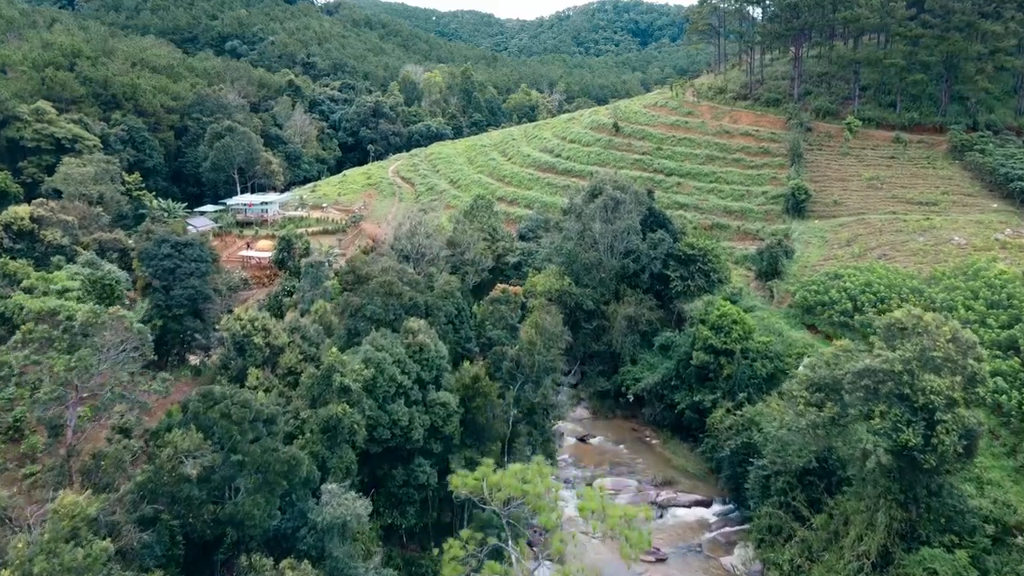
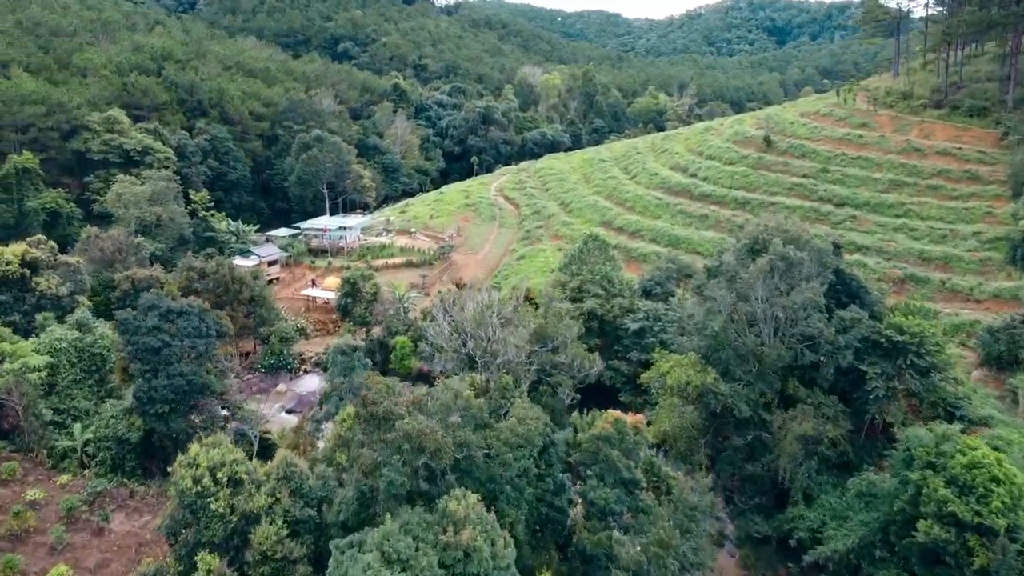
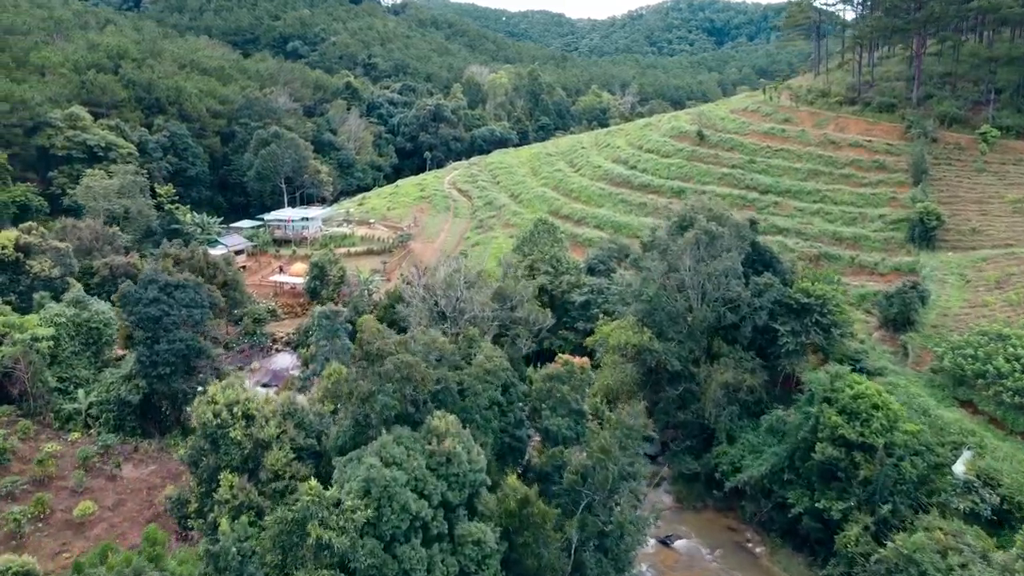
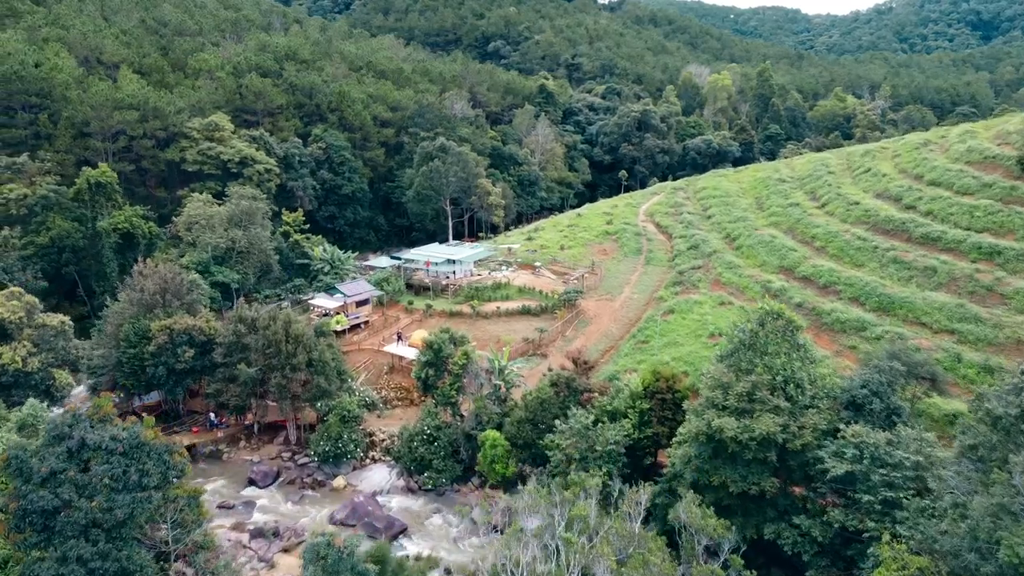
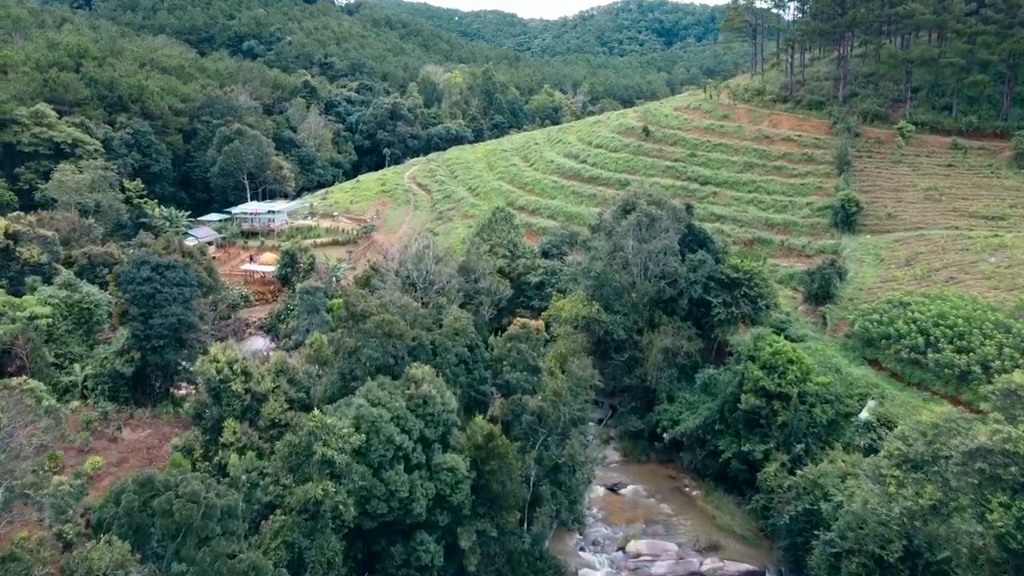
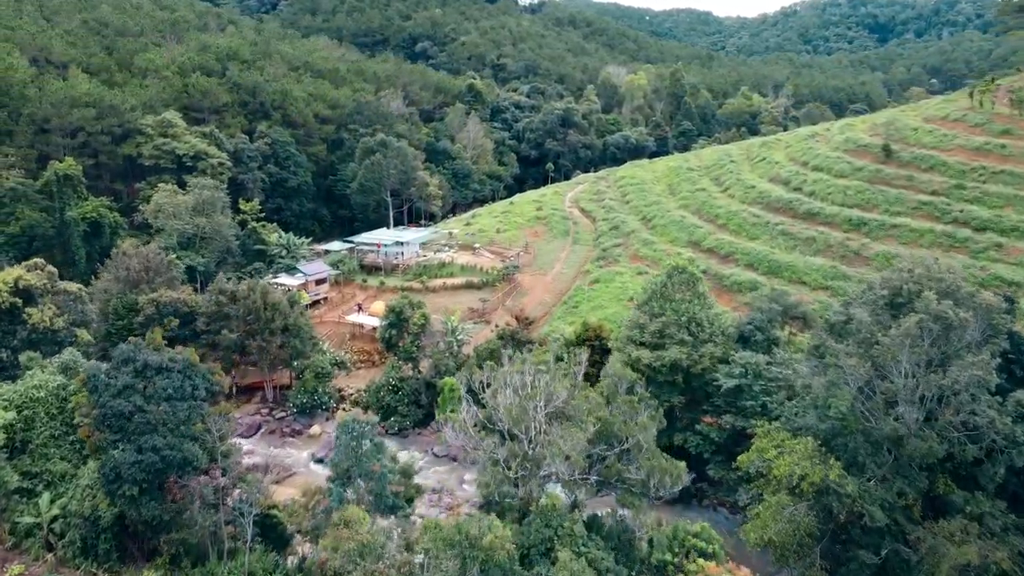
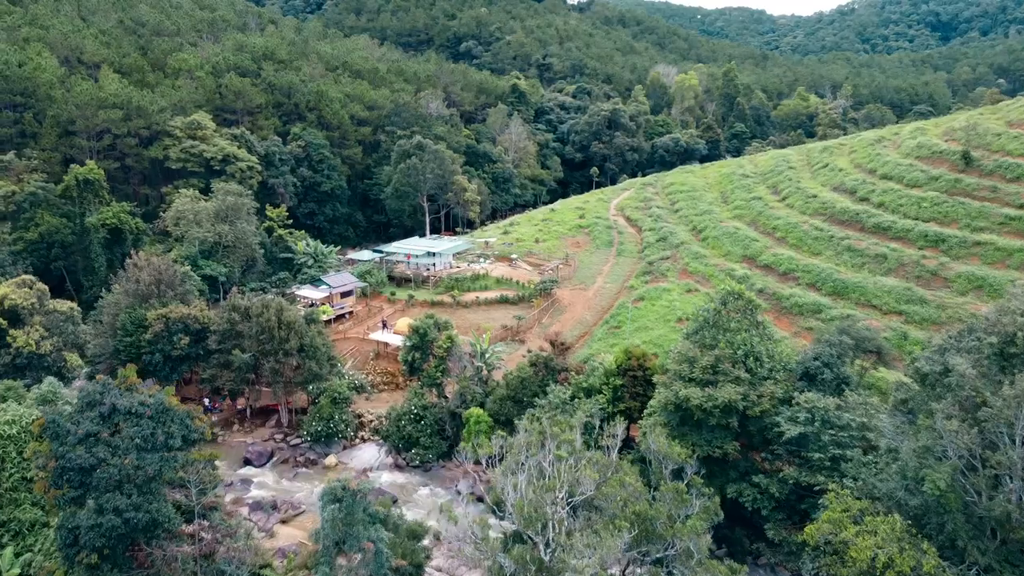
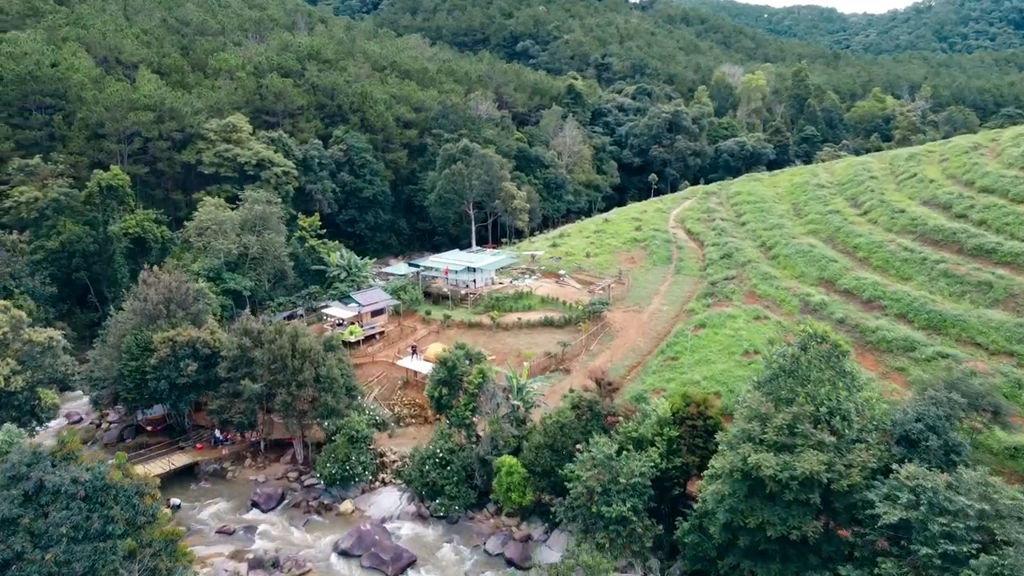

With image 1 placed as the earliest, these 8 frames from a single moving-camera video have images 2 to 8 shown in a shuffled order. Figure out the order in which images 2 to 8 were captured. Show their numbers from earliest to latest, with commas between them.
5, 3, 2, 6, 7, 4, 8
